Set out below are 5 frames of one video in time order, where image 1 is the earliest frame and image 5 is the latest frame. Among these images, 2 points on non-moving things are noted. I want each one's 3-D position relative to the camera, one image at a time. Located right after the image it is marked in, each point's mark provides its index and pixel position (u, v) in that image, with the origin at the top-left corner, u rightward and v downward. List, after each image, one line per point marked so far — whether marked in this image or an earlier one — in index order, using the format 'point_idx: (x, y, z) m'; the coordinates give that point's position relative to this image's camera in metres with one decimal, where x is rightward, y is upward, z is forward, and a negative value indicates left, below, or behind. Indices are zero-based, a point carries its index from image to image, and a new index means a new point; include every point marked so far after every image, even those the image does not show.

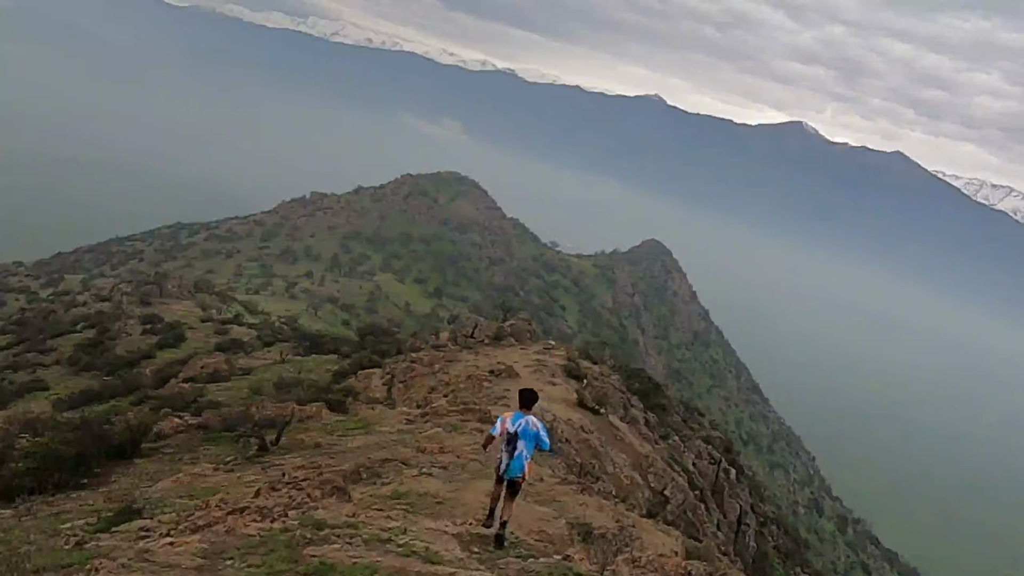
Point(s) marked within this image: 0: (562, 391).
0: (+1.2, -2.4, +19.6) m
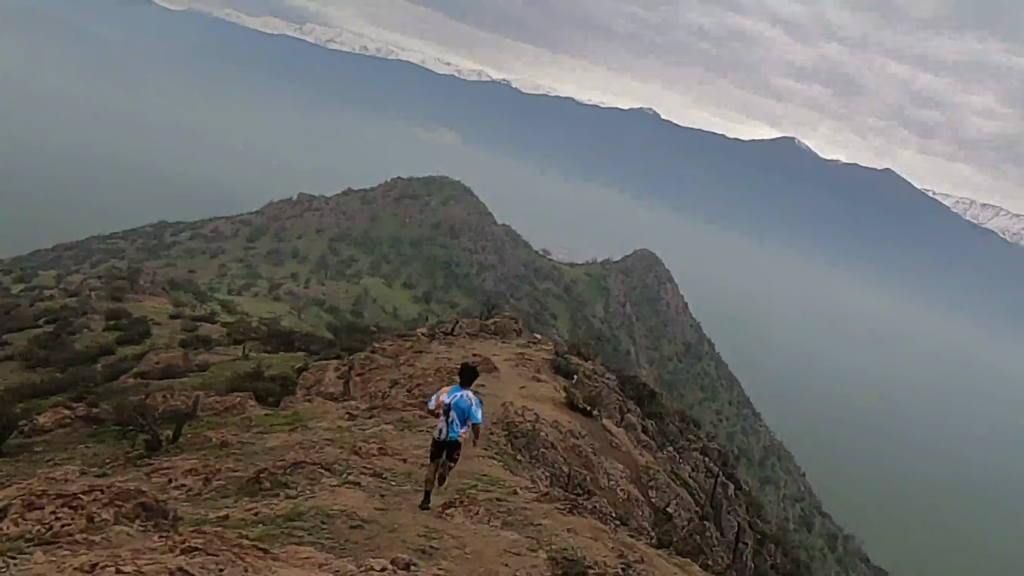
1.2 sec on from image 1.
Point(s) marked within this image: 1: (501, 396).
0: (+0.7, -2.1, +16.8) m
1: (-0.2, -2.1, +15.9) m
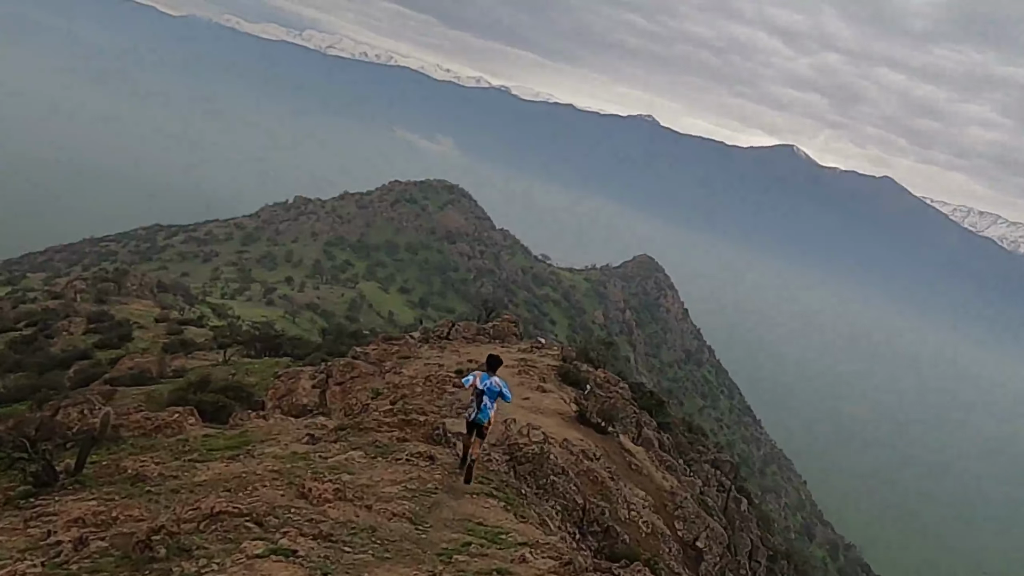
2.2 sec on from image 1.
0: (+0.8, -2.0, +14.6) m
1: (-0.1, -2.0, +13.7) m
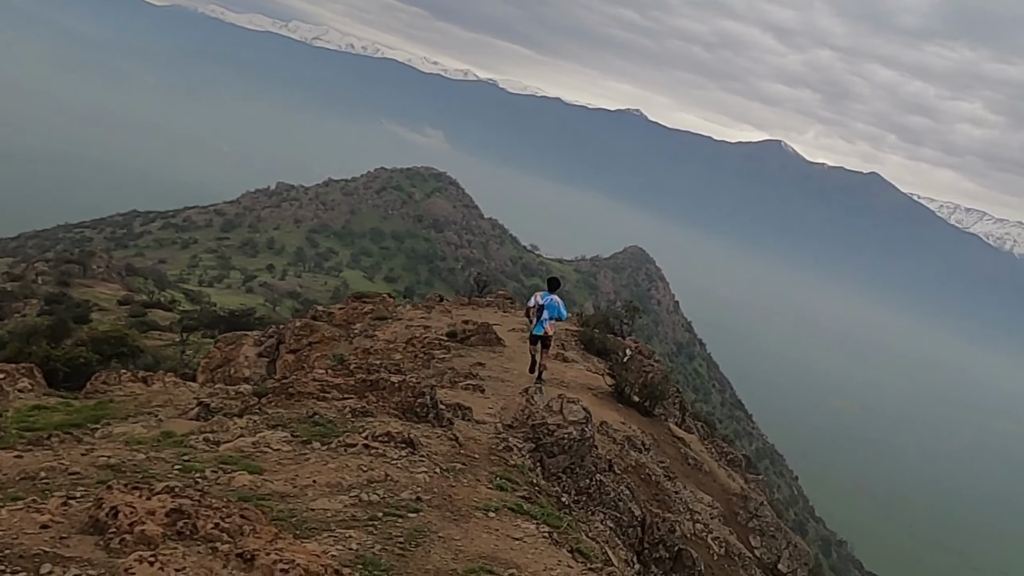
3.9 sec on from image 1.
0: (+0.9, -1.2, +11.2) m
1: (0.0, -1.2, +10.3) m
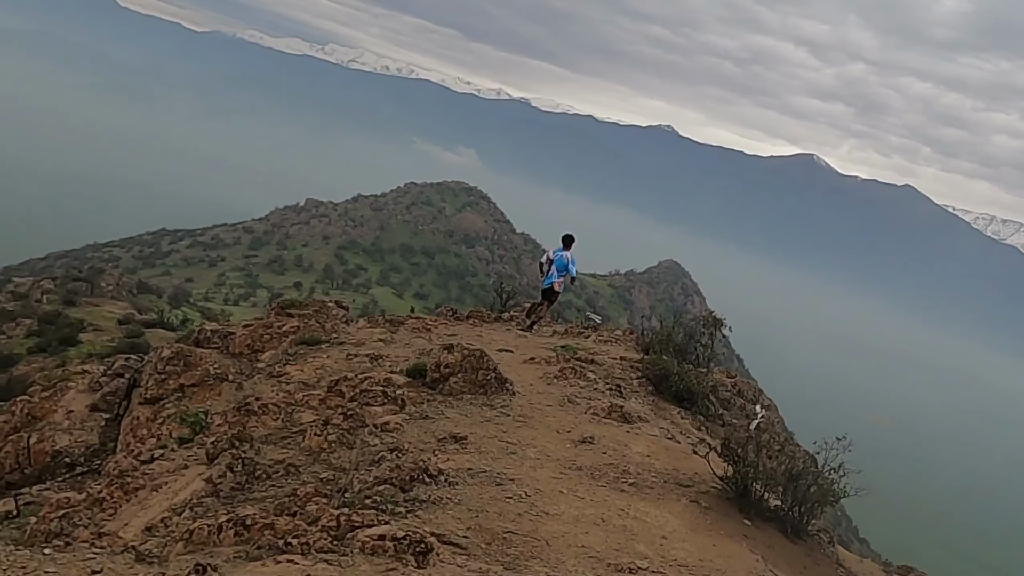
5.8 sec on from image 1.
0: (+1.0, -1.2, +6.4) m
1: (+0.1, -1.2, +5.6) m
